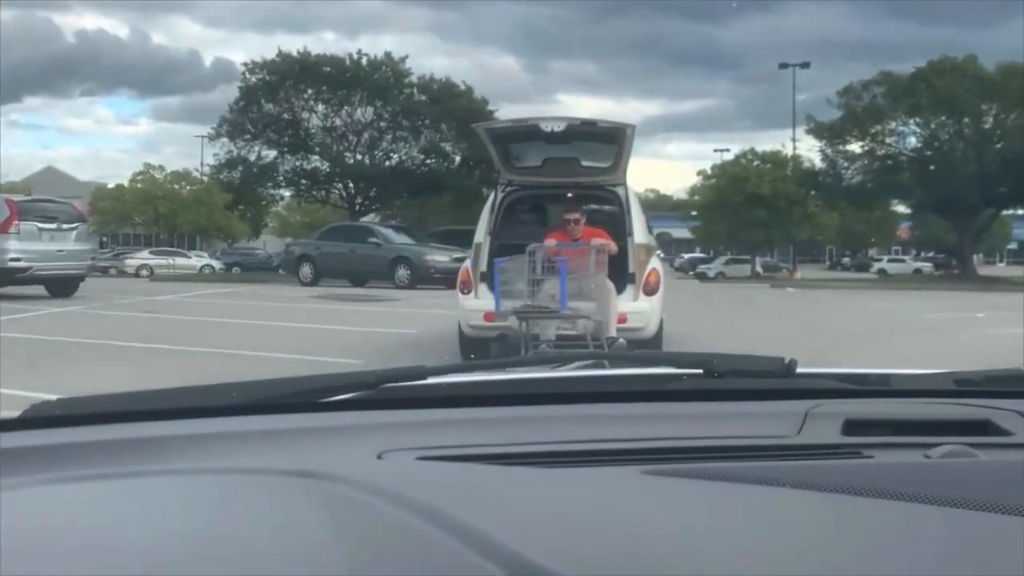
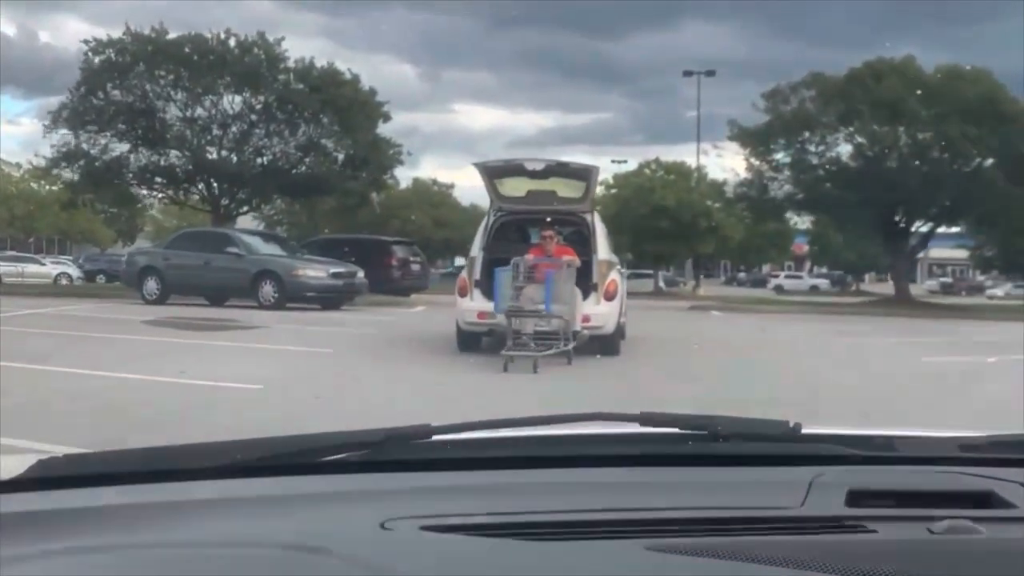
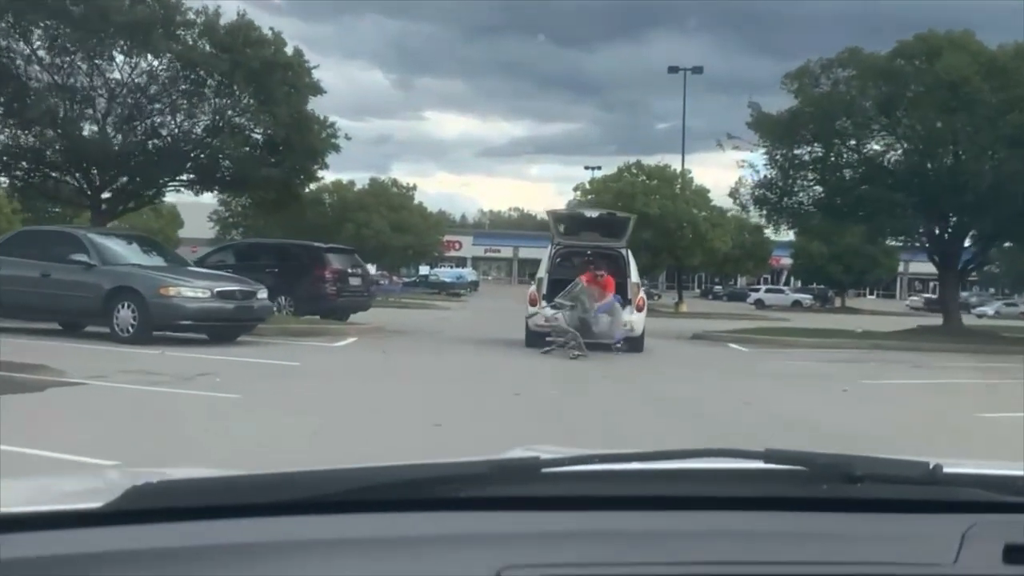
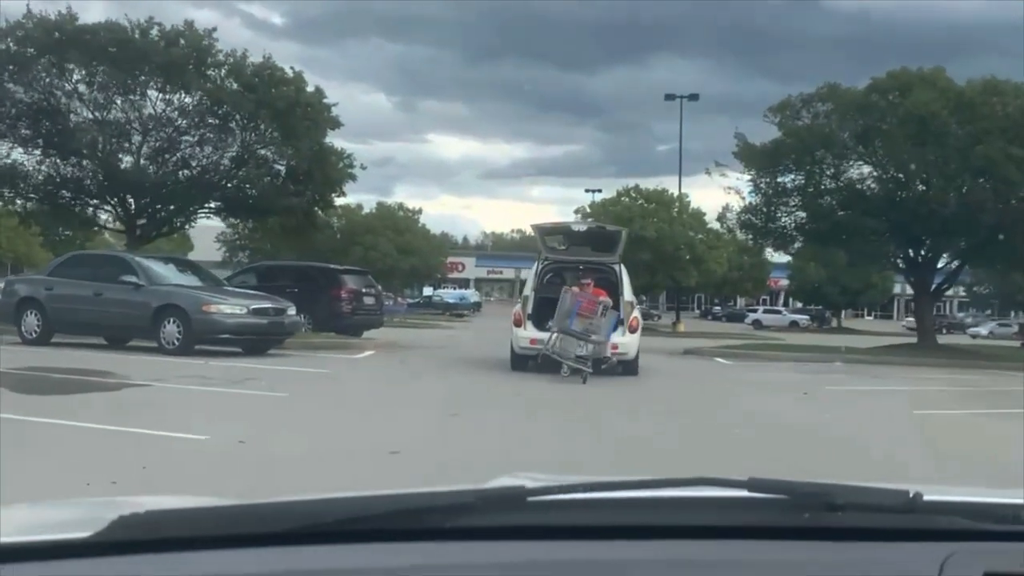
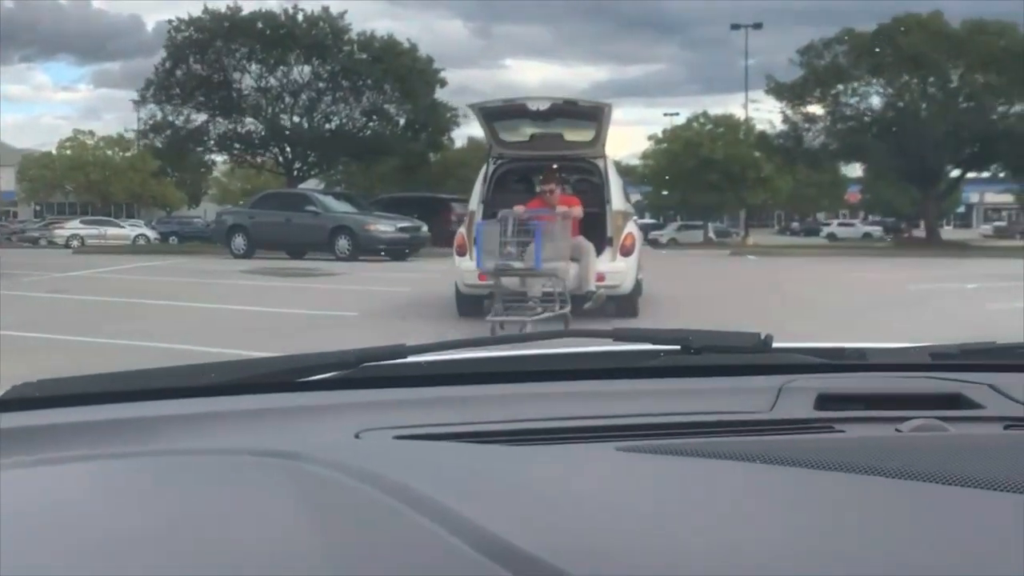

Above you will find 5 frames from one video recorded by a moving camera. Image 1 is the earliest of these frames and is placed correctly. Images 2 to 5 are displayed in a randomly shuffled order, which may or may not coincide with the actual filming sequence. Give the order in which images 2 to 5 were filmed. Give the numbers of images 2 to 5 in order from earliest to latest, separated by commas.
5, 2, 4, 3
